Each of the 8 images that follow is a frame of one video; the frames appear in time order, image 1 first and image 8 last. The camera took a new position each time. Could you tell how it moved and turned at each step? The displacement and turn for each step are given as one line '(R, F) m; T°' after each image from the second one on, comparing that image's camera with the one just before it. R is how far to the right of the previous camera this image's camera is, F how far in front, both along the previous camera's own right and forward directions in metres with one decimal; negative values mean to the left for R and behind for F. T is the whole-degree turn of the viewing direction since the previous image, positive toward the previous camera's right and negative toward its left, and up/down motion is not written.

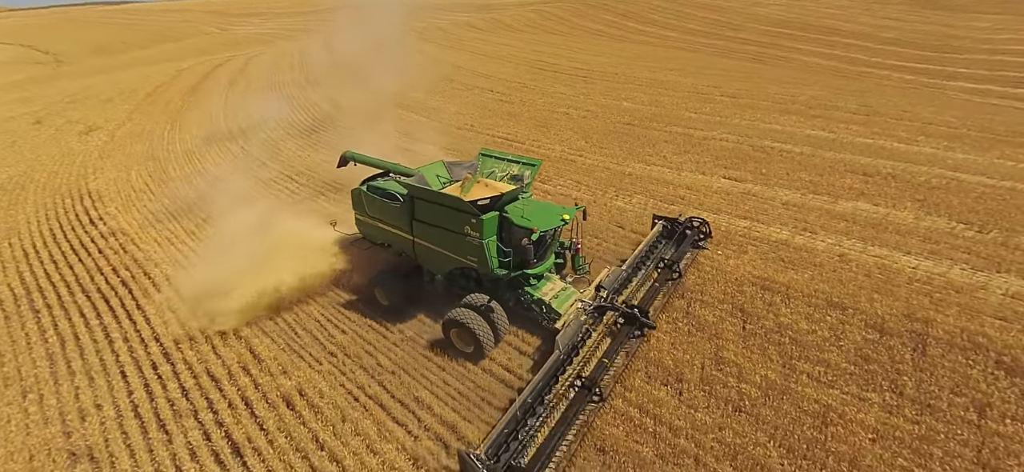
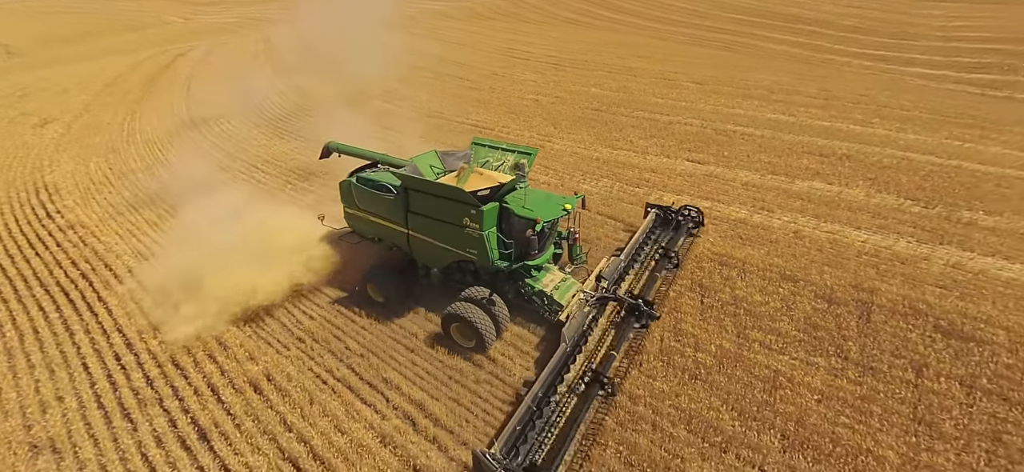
(+0.2, 0.0) m; +3°
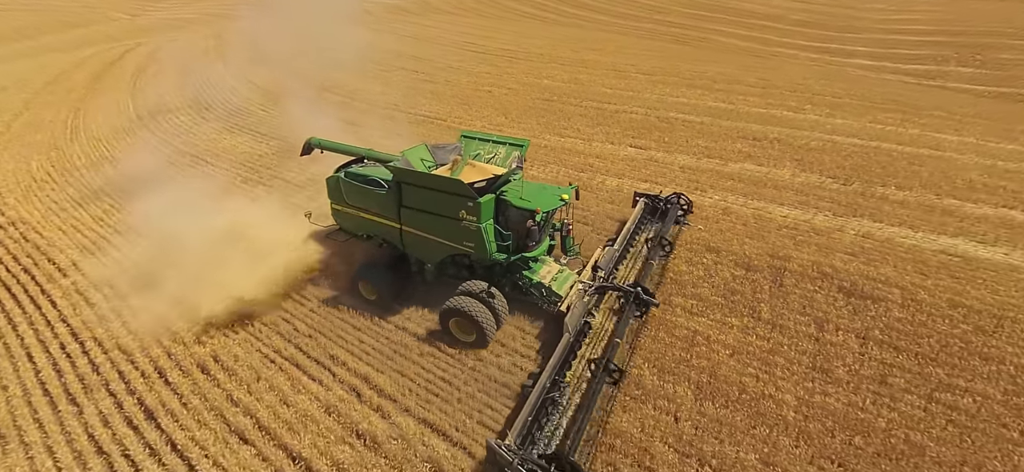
(+0.5, -0.2) m; +4°
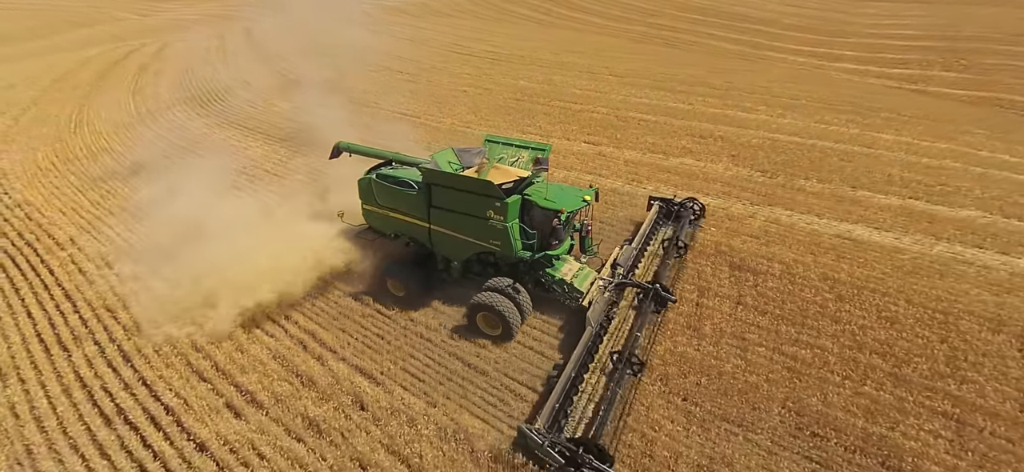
(+1.1, -0.8) m; -1°
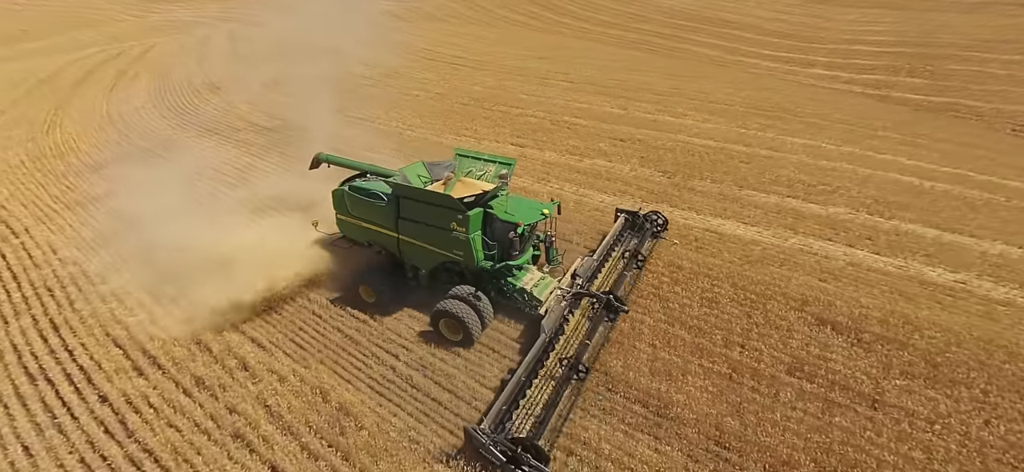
(+1.8, -0.8) m; 0°
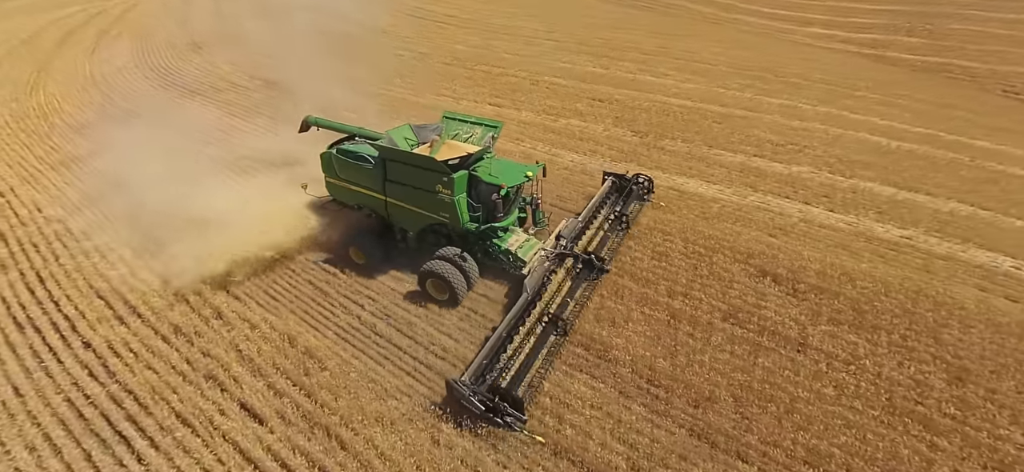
(+0.6, -0.2) m; 0°
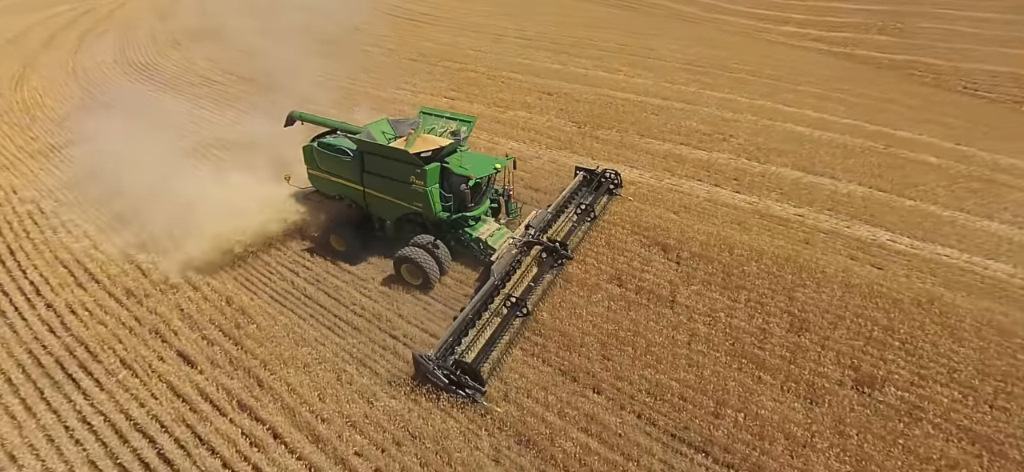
(+1.3, -0.7) m; 0°
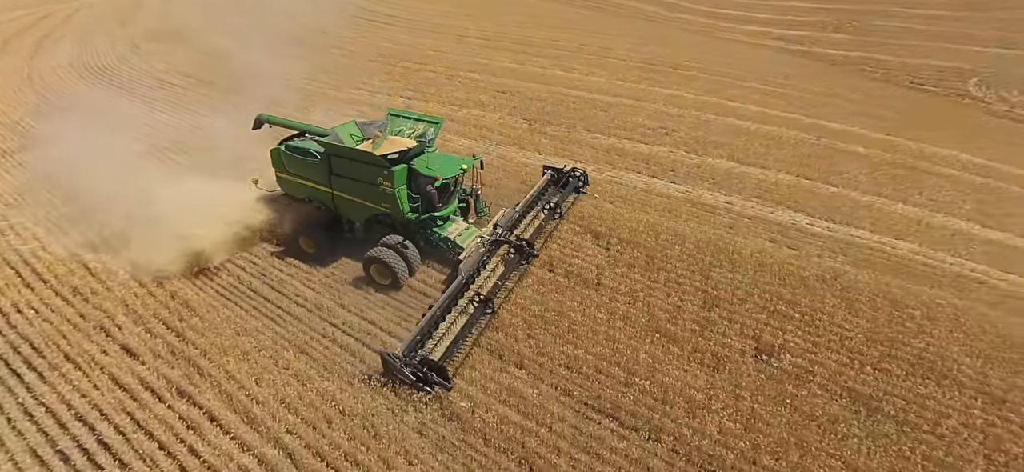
(+0.7, -0.3) m; +2°
